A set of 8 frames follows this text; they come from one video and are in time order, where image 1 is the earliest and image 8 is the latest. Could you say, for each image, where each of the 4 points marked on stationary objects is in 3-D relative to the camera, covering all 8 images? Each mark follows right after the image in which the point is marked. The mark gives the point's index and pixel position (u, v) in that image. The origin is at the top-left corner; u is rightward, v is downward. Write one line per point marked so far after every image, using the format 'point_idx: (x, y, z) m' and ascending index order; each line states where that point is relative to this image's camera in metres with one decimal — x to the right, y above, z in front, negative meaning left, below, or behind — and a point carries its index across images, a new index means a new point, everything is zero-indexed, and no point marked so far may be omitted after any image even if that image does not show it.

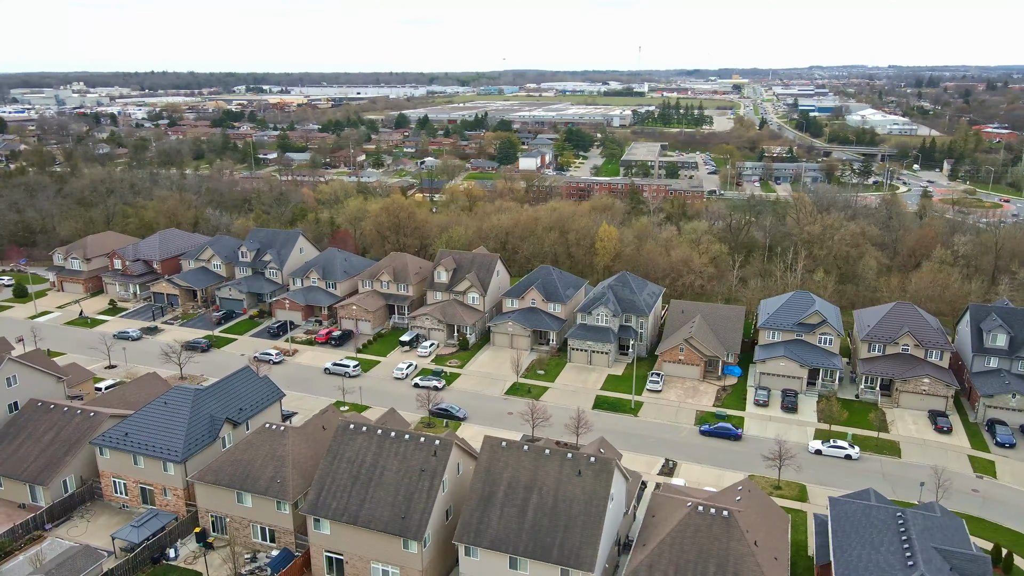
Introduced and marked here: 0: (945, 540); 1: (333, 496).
0: (+8.5, -4.9, +14.5) m
1: (-3.8, -4.5, +16.0) m
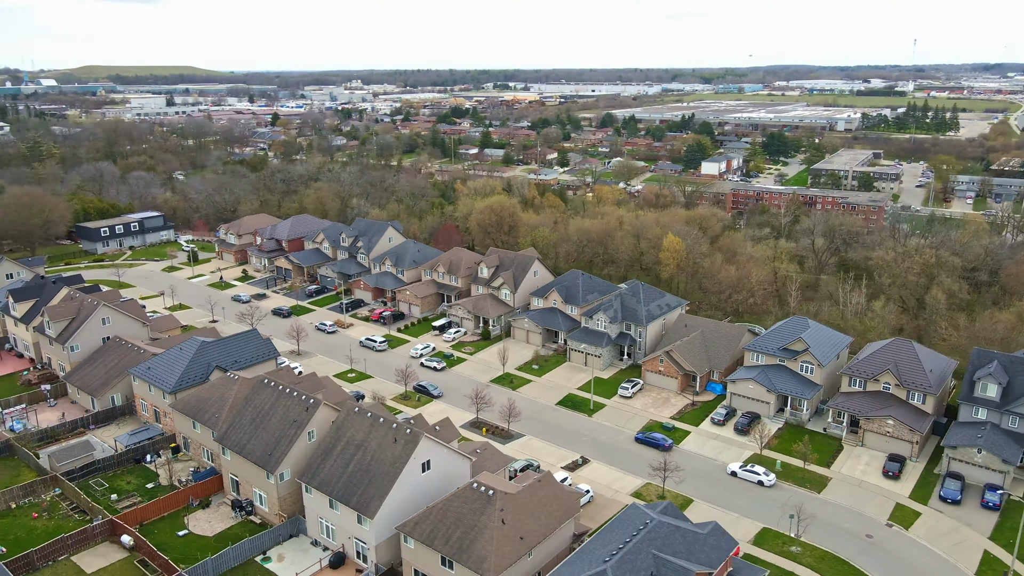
0: (+3.5, -5.5, +15.3) m
1: (-7.6, -4.0, +20.6) m
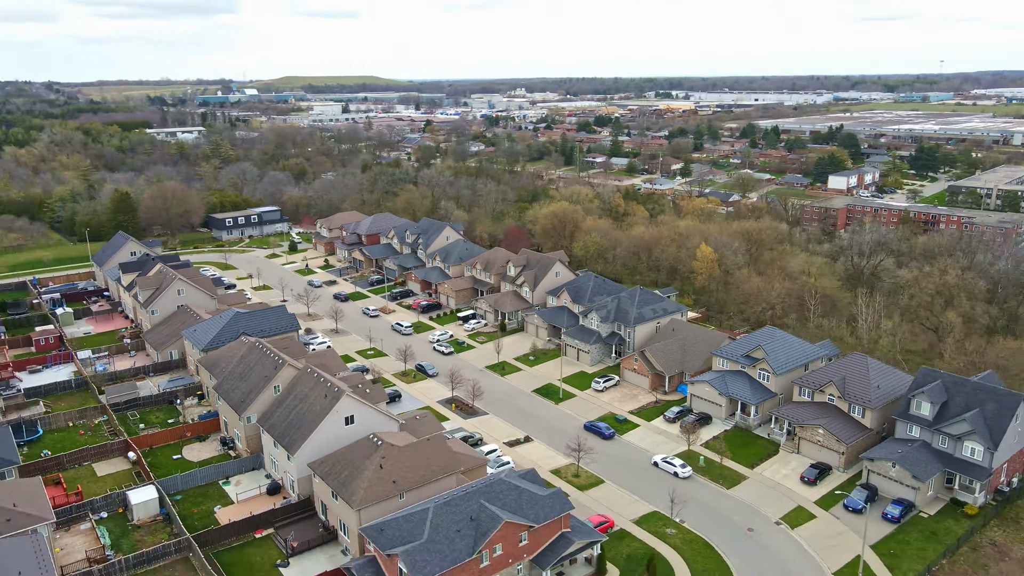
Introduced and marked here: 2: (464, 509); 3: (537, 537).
0: (-0.1, -5.3, +17.9) m
1: (-9.7, -3.2, +25.4) m
2: (-1.1, -5.2, +17.4) m
3: (+0.6, -6.1, +17.9) m
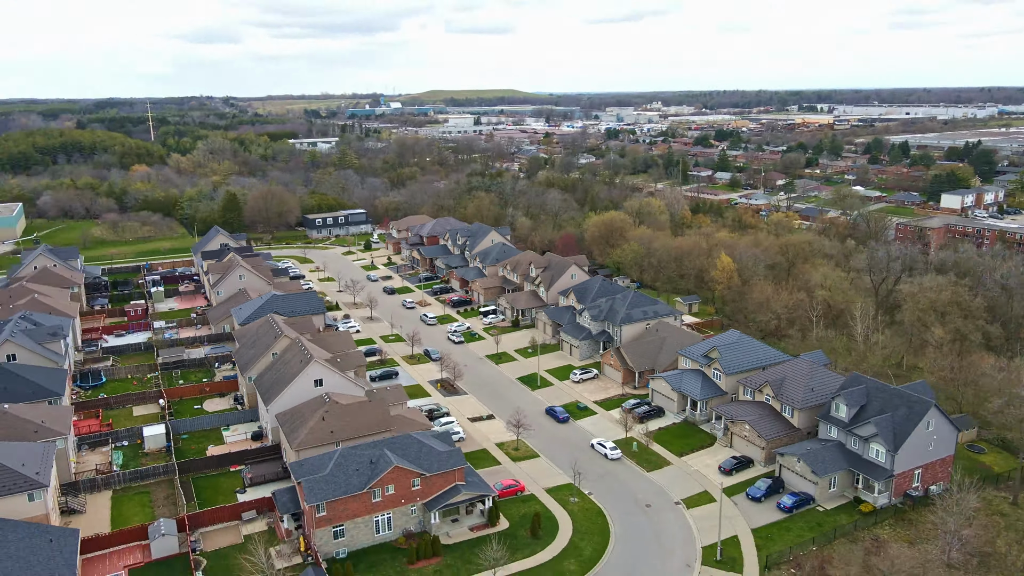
0: (-3.0, -4.8, +21.2) m
1: (-11.0, -2.5, +30.3) m
2: (-4.1, -4.7, +20.9) m
3: (-2.4, -5.6, +21.0) m
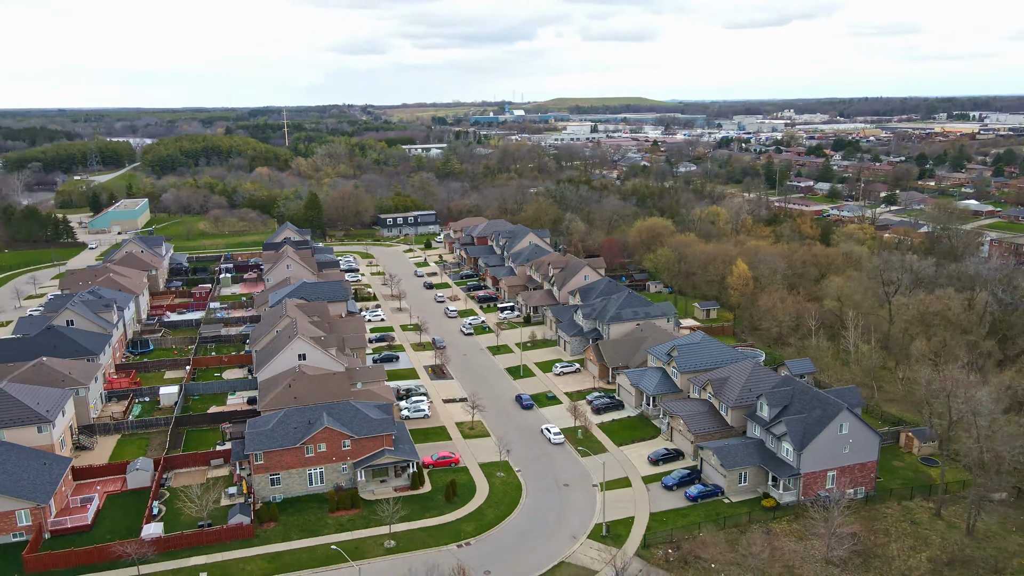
0: (-5.6, -4.3, +24.1) m
1: (-11.8, -1.8, +34.5) m
2: (-6.7, -4.2, +24.1) m
3: (-5.0, -5.2, +23.9) m
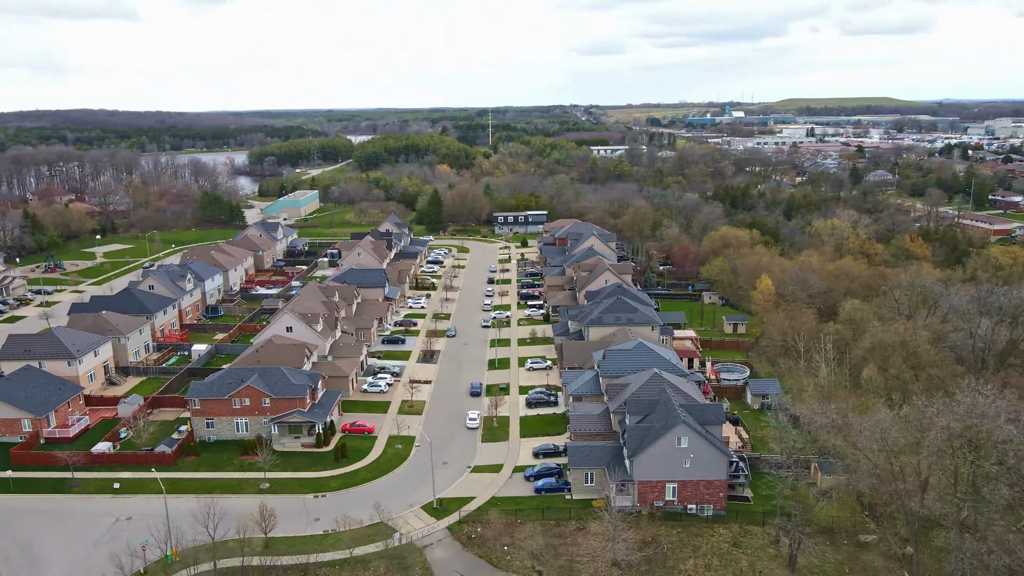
0: (-9.5, -3.6, +28.7) m
1: (-12.2, -0.8, +40.4) m
2: (-10.5, -3.4, +28.9) m
3: (-9.1, -4.5, +28.3) m
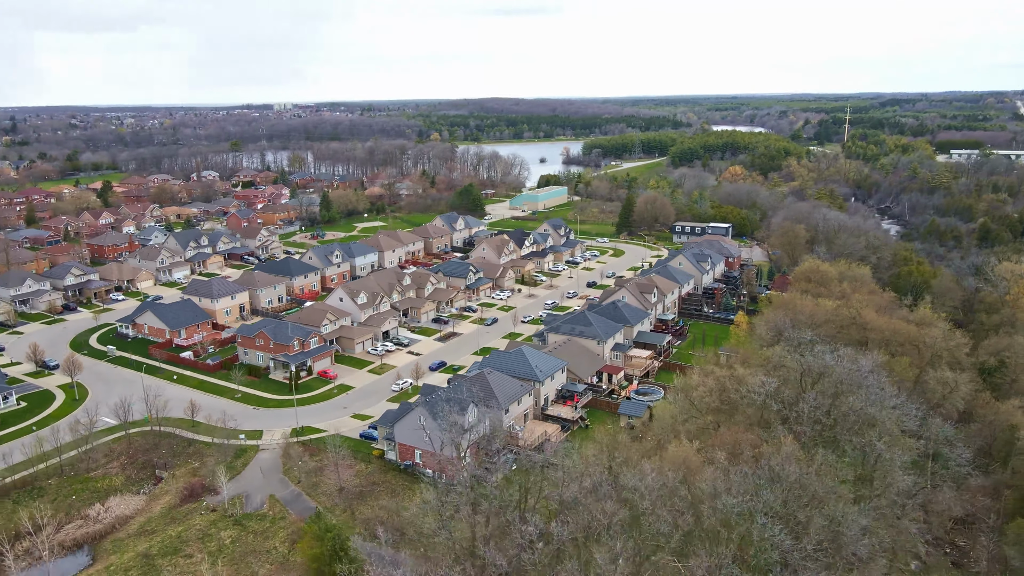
0: (-13.5, -2.5, +42.3) m
1: (-9.8, +0.5, +53.7) m
2: (-14.3, -2.1, +43.0) m
3: (-13.4, -3.4, +41.8) m
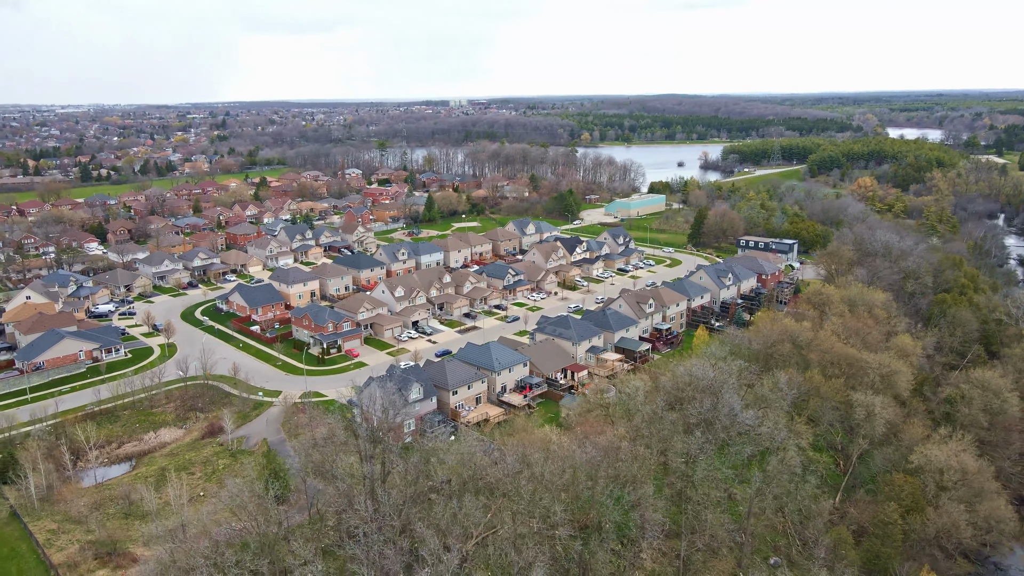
0: (-13.7, -1.8, +51.8) m
1: (-7.4, +0.9, +62.1) m
2: (-14.2, -1.5, +52.7) m
3: (-13.8, -2.8, +51.3) m
